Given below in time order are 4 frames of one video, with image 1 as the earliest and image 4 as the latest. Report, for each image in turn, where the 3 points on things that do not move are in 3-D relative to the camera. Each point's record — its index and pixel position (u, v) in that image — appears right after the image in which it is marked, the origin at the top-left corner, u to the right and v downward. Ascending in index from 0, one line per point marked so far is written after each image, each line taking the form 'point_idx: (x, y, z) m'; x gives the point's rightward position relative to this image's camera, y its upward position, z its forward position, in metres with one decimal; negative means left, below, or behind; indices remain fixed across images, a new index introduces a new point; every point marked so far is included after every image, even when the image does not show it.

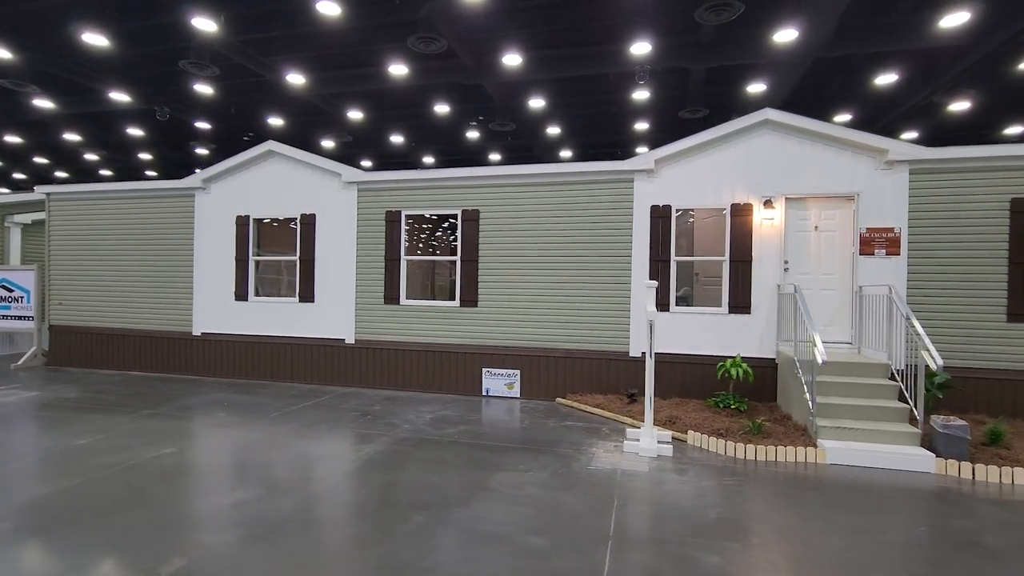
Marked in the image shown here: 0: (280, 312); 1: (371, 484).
0: (-4.0, -0.4, +9.0) m
1: (-1.1, -1.7, +4.5) m
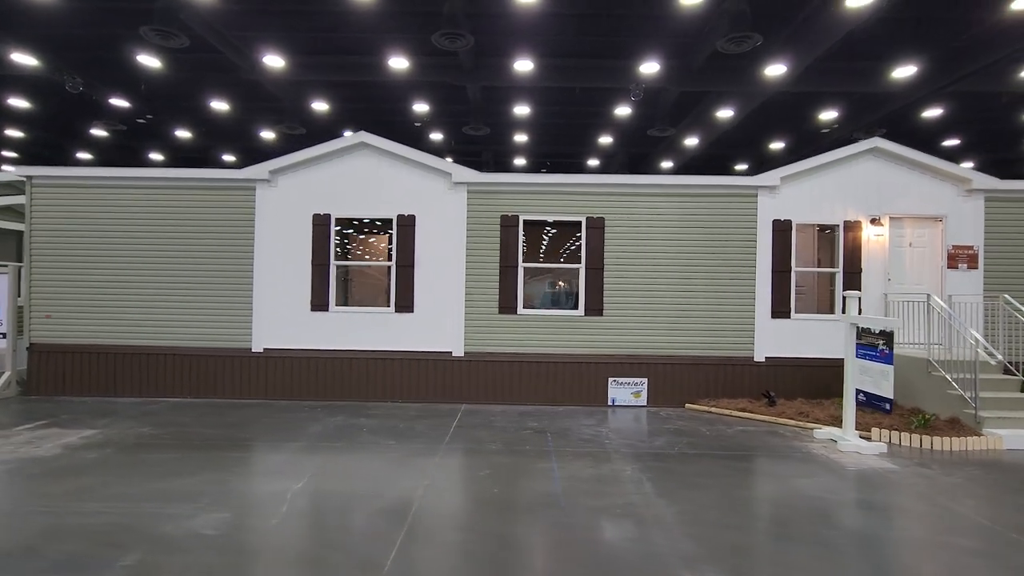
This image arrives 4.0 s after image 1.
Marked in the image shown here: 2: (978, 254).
0: (-2.2, -0.6, +8.1) m
1: (+1.6, -1.8, +4.4) m
2: (+7.0, +0.5, +7.9) m
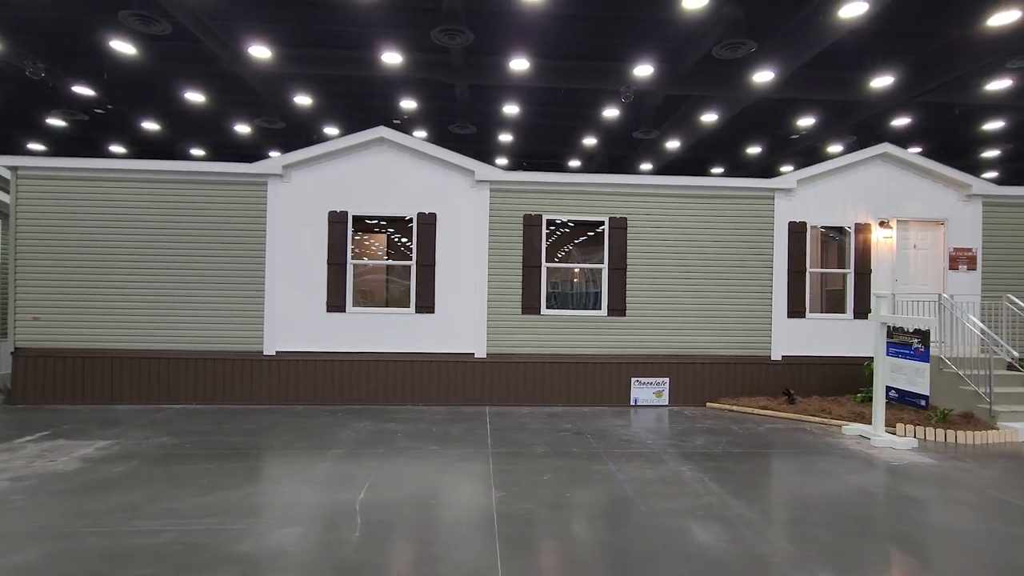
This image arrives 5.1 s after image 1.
0: (-1.8, -0.6, +7.8) m
1: (+2.2, -1.8, +4.4) m
2: (+7.4, +0.5, +8.3) m
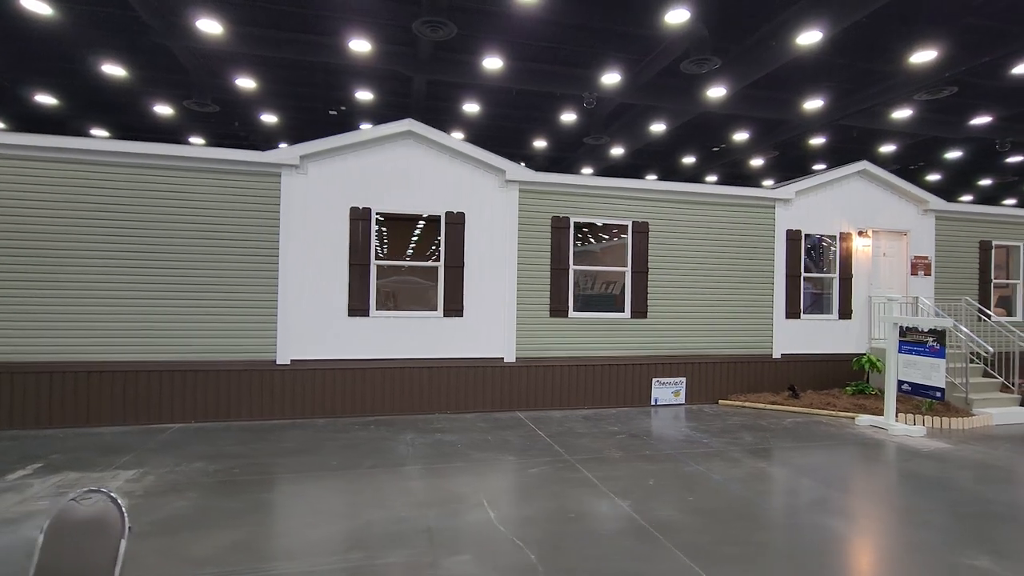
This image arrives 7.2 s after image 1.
0: (-1.4, -0.6, +7.4) m
1: (+3.3, -1.8, +4.8) m
2: (+7.6, +0.4, +9.5) m
